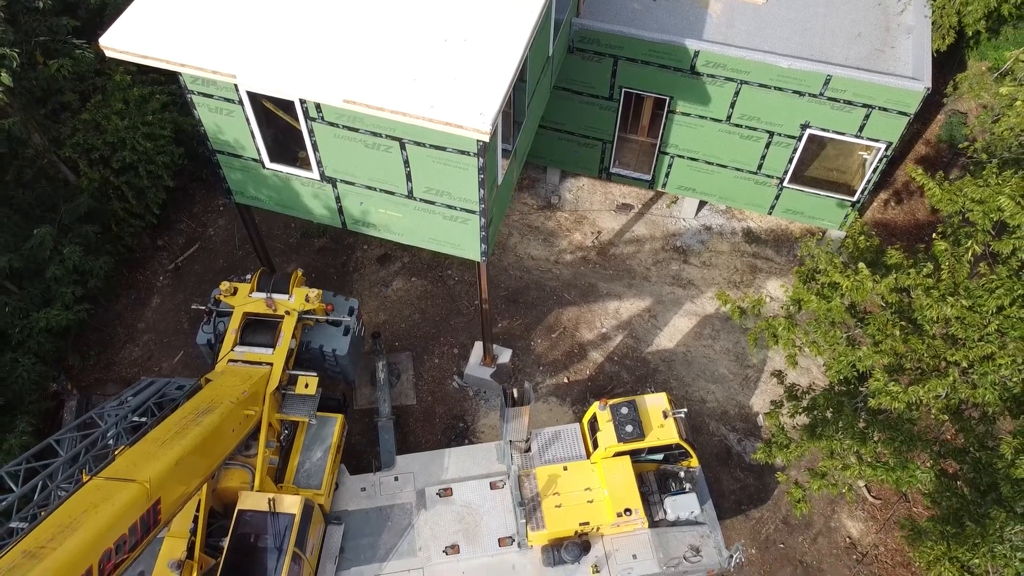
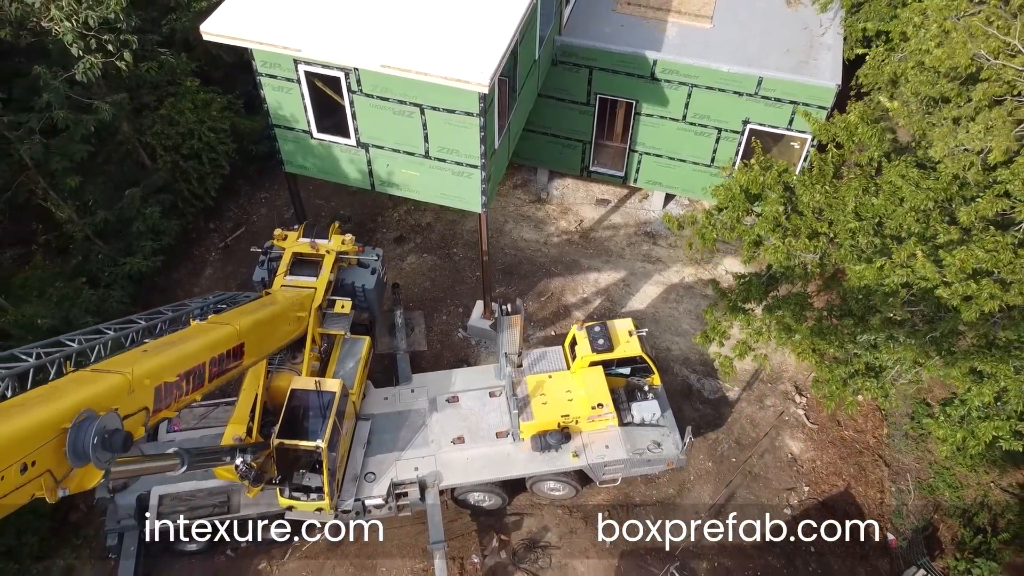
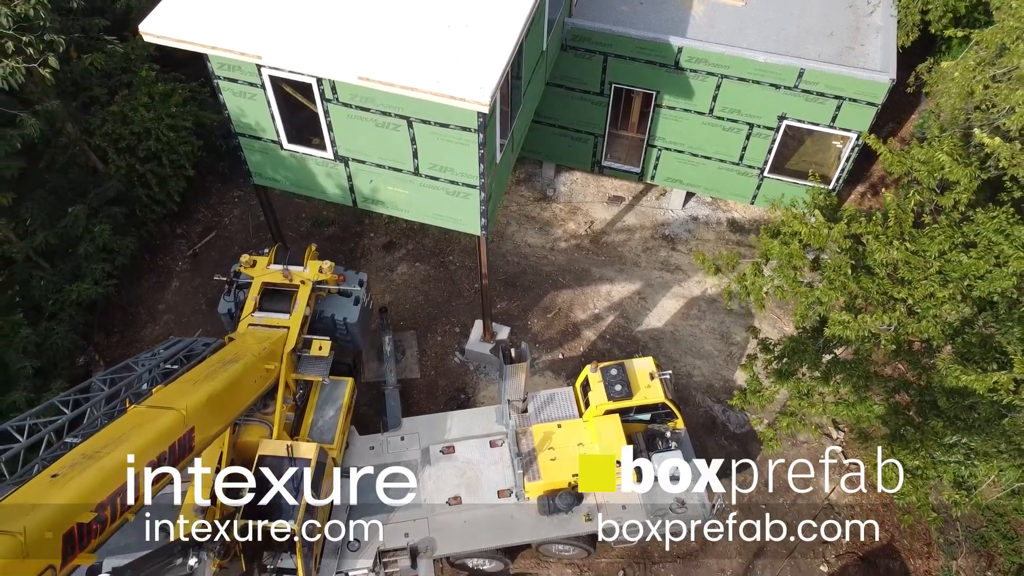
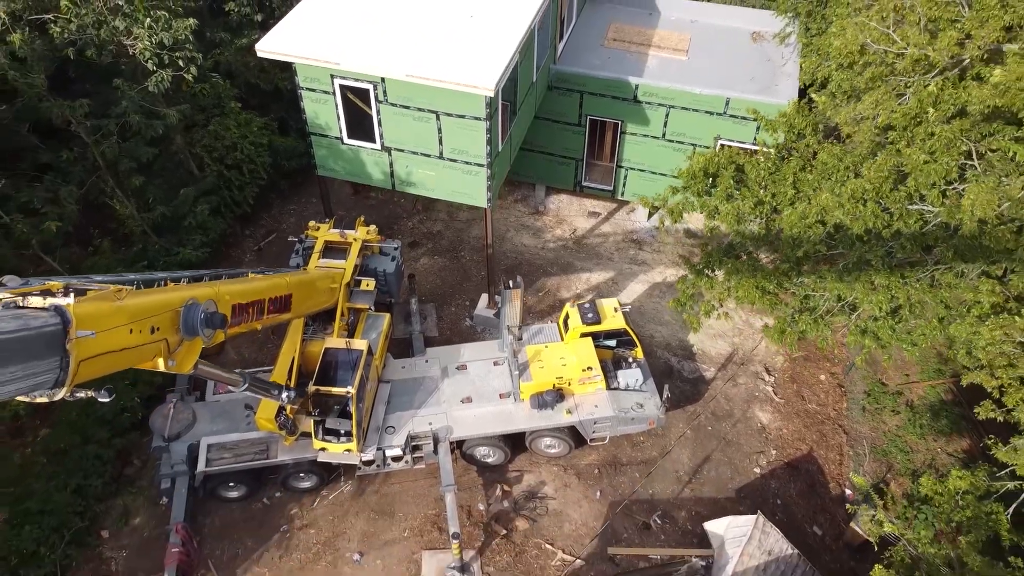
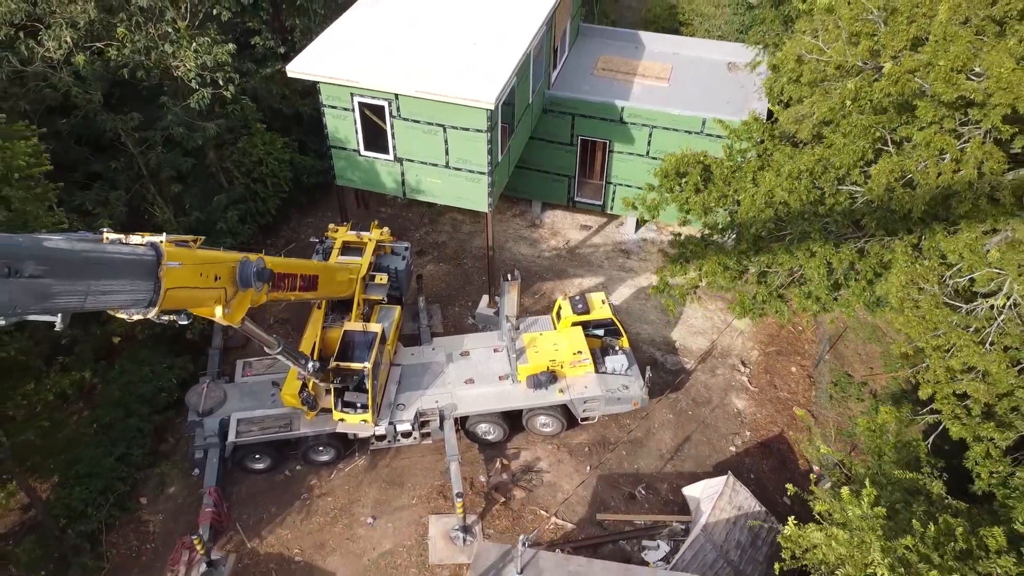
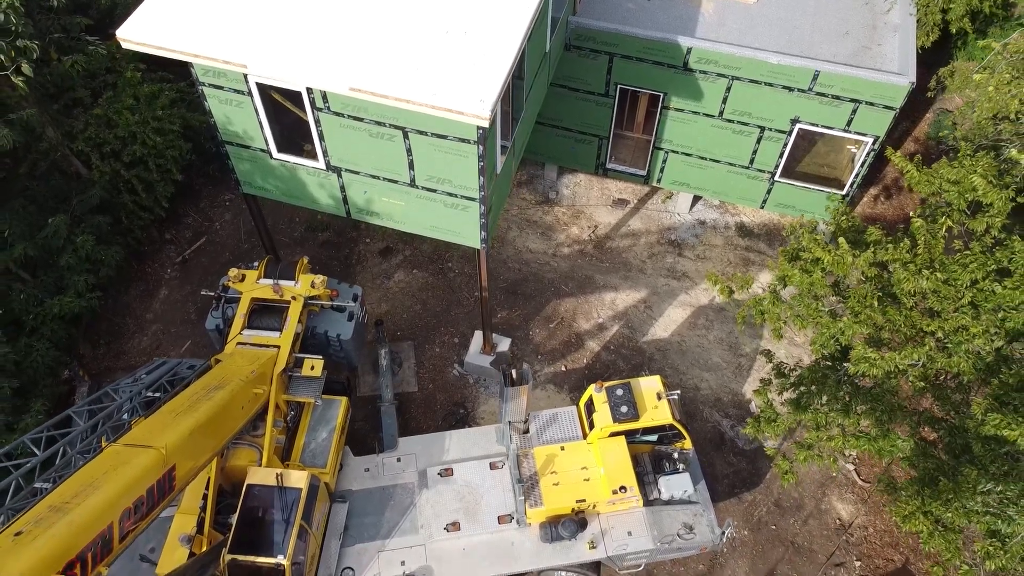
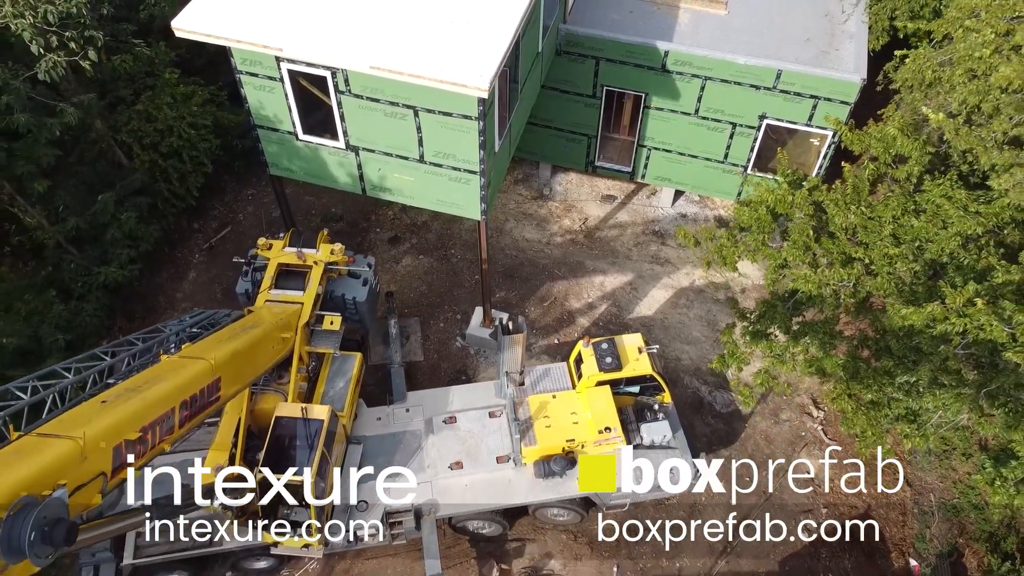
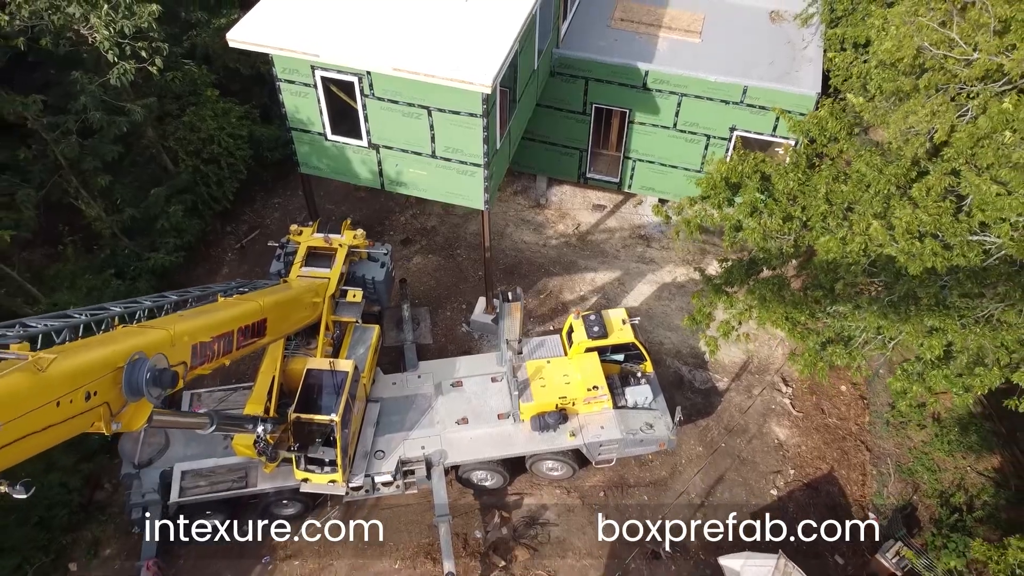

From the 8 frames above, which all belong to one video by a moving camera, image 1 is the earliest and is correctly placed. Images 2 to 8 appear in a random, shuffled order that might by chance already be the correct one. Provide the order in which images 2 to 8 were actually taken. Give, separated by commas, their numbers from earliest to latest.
6, 3, 7, 2, 8, 4, 5
